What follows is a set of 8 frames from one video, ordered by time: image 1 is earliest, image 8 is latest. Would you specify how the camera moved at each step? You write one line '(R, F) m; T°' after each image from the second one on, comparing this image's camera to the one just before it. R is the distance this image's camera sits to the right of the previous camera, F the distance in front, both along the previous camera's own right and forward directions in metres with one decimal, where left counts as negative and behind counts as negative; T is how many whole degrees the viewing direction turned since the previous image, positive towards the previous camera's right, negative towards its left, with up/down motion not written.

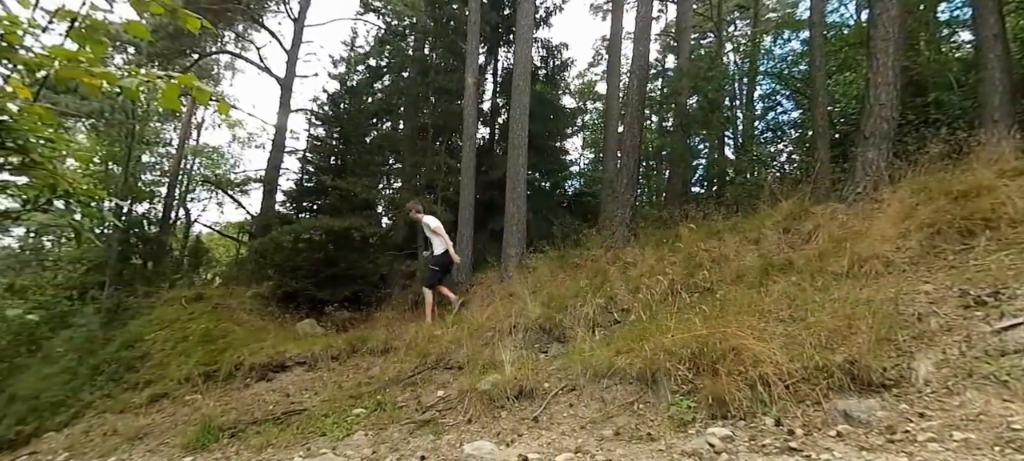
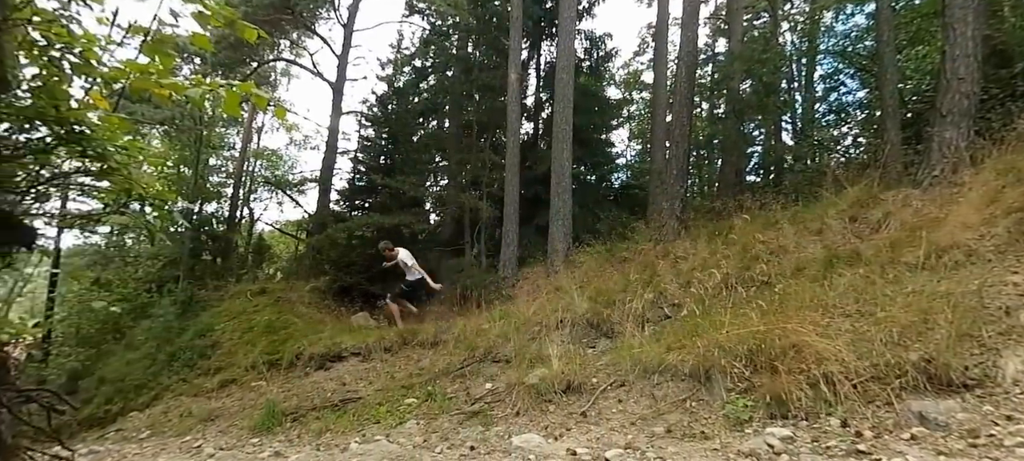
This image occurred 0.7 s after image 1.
(+0.1, 0.0) m; -6°
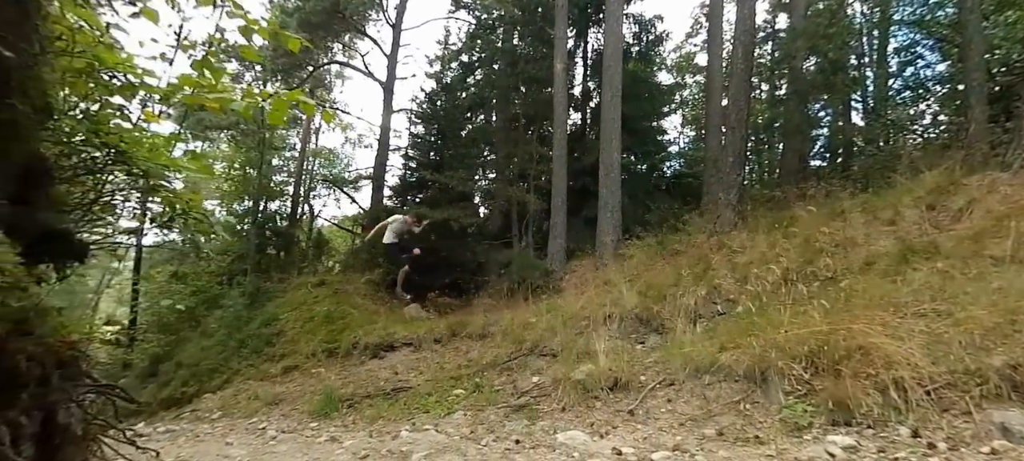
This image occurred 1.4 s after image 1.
(+0.3, +0.1) m; -8°
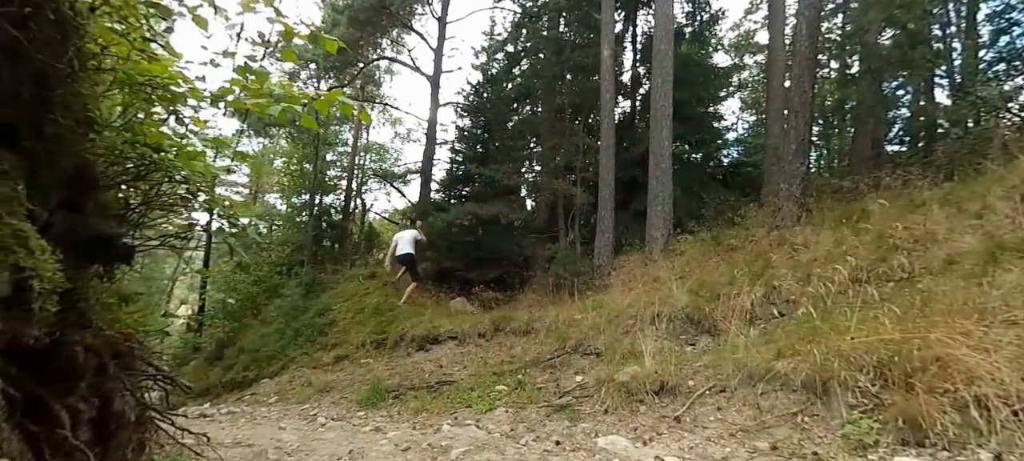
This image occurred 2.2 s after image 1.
(+0.3, +0.2) m; -8°
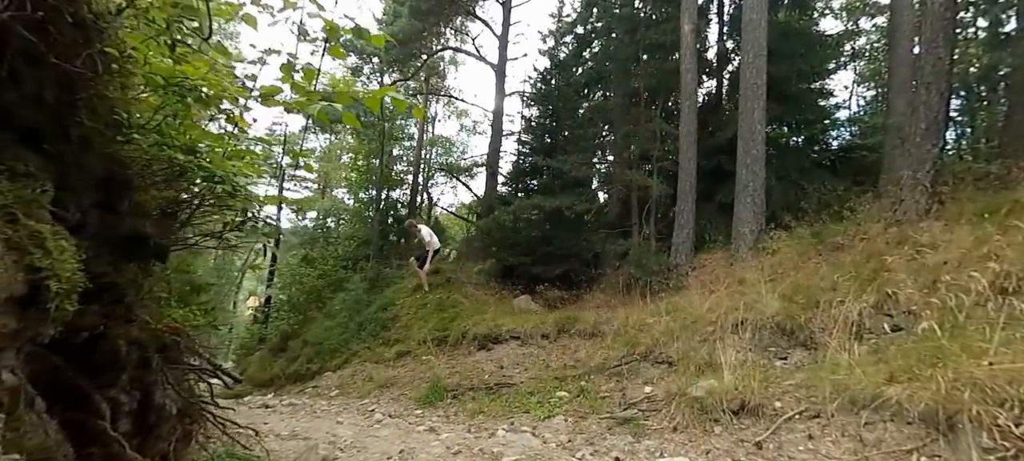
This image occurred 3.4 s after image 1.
(+0.4, +0.4) m; -11°
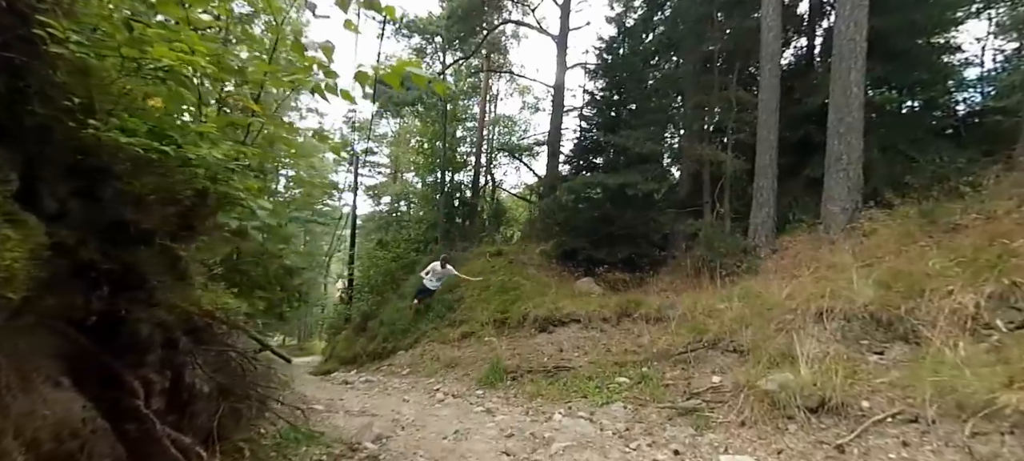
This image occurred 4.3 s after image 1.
(+0.3, +0.2) m; -9°
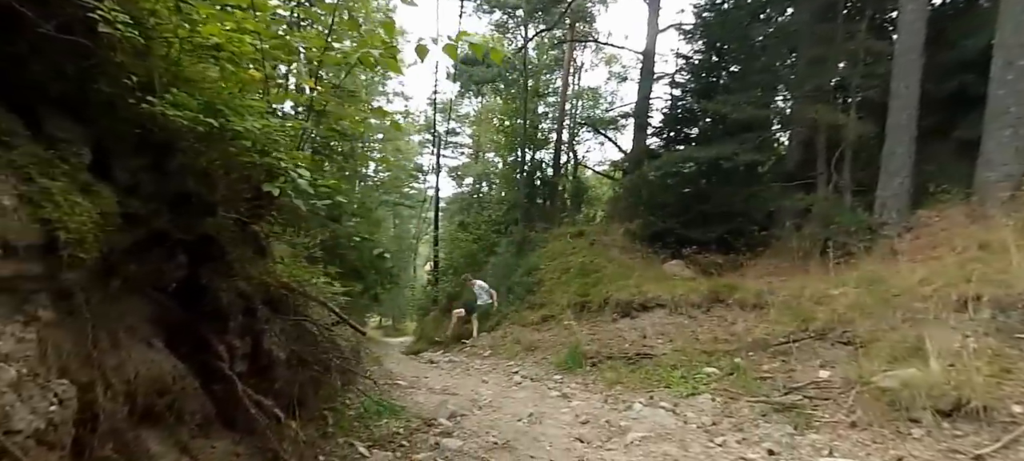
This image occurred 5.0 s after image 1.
(+0.3, +0.2) m; -11°
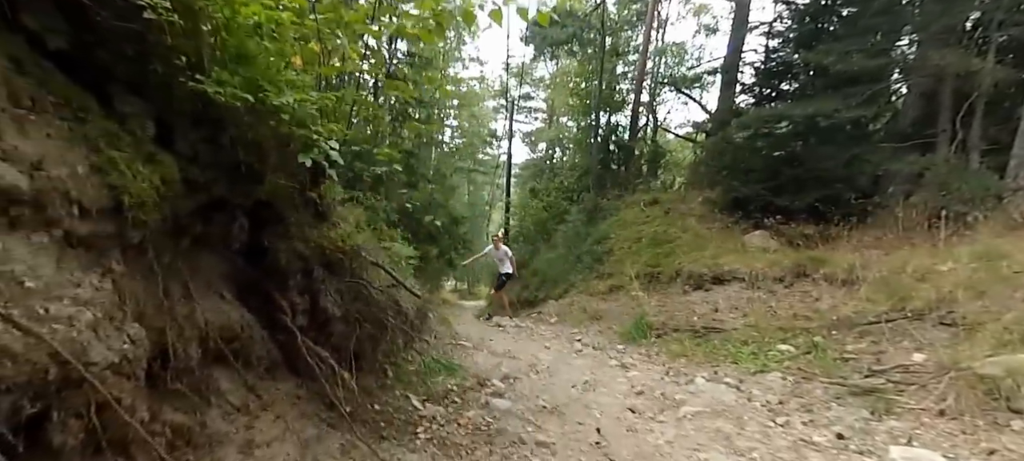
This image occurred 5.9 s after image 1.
(+0.4, +0.1) m; -11°
